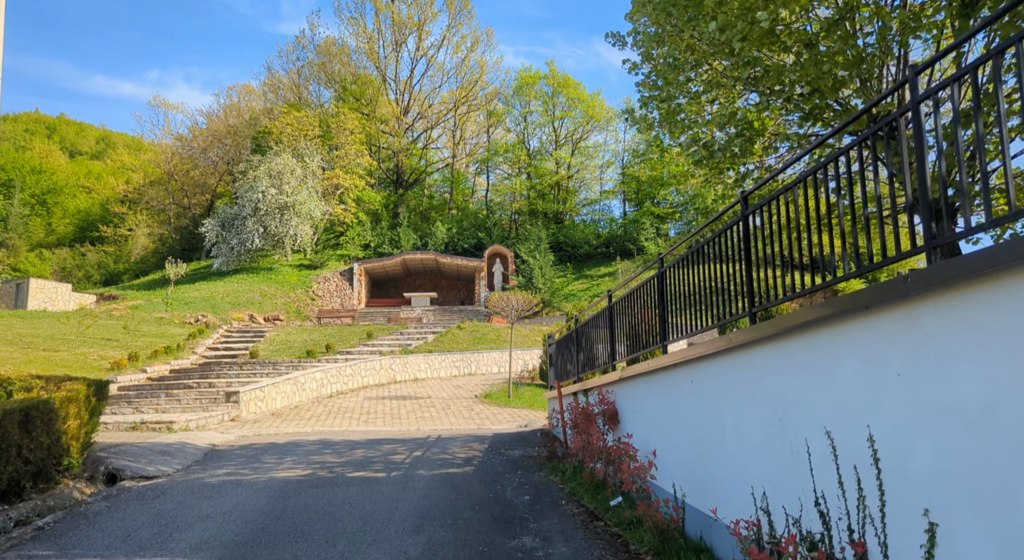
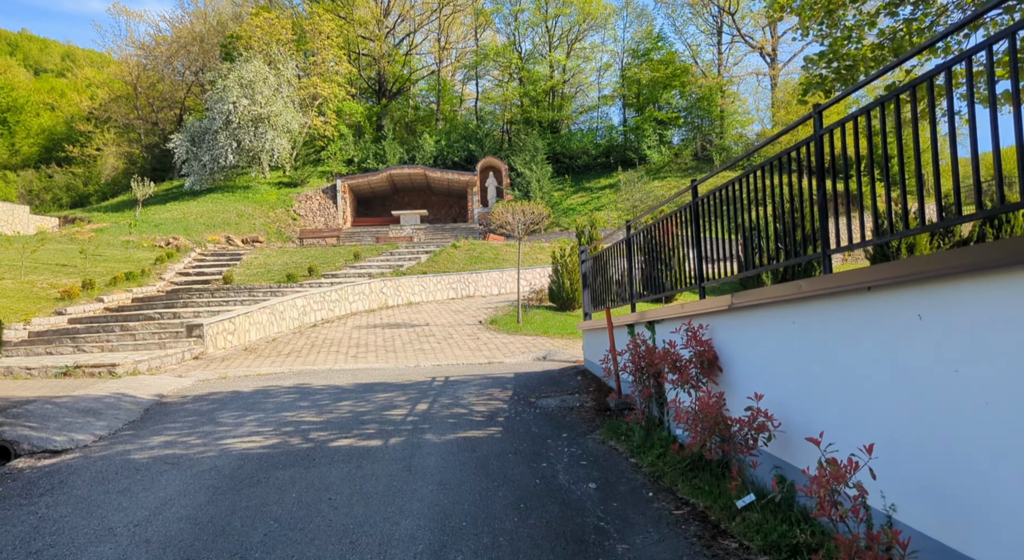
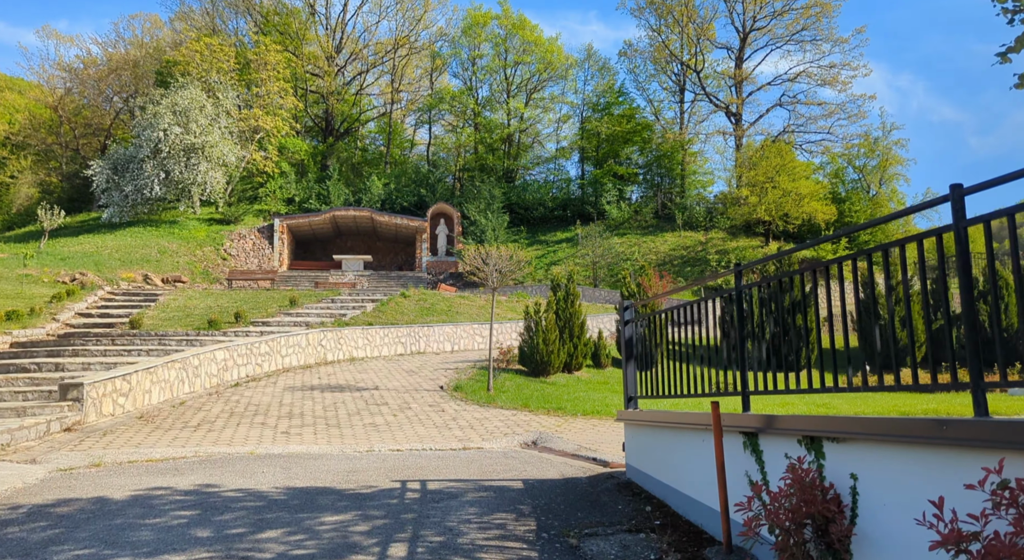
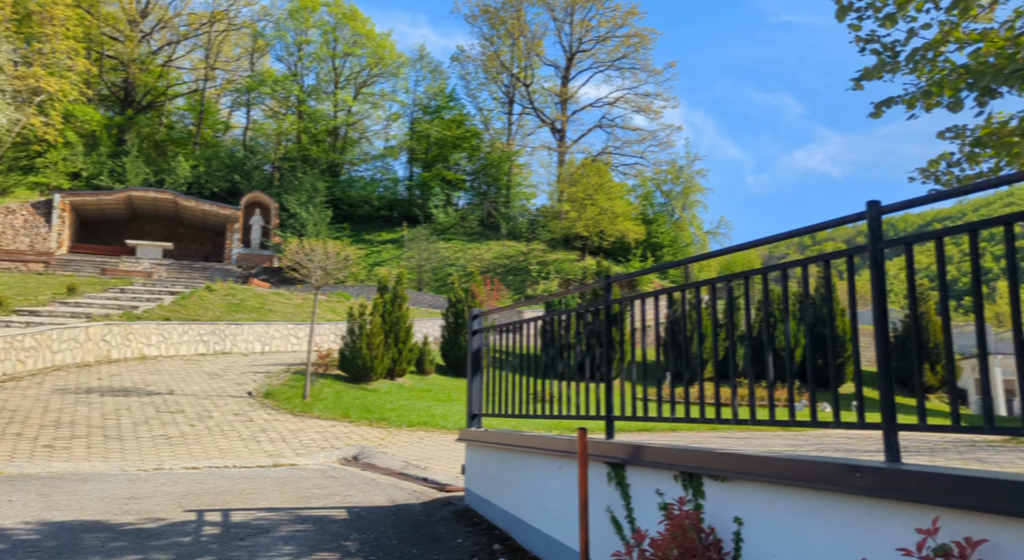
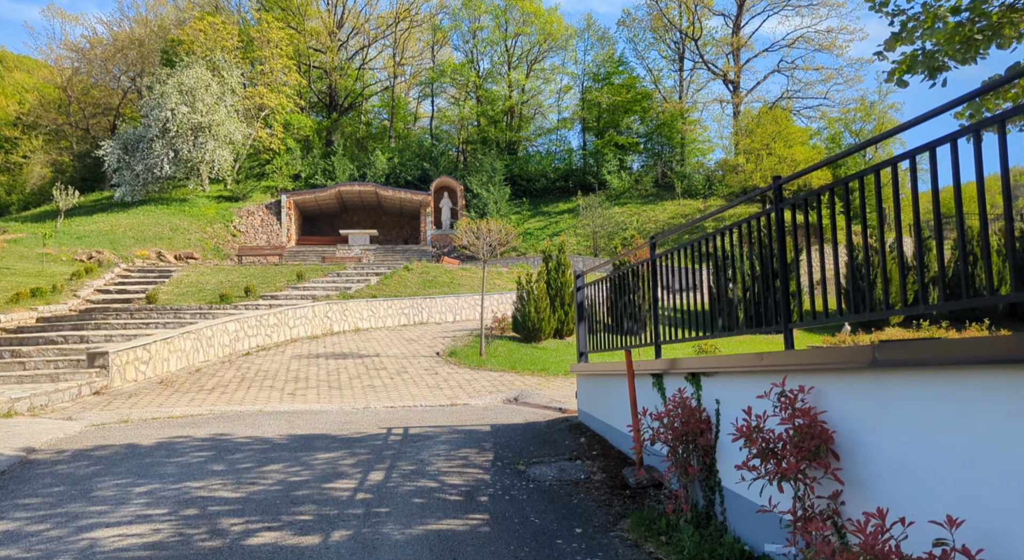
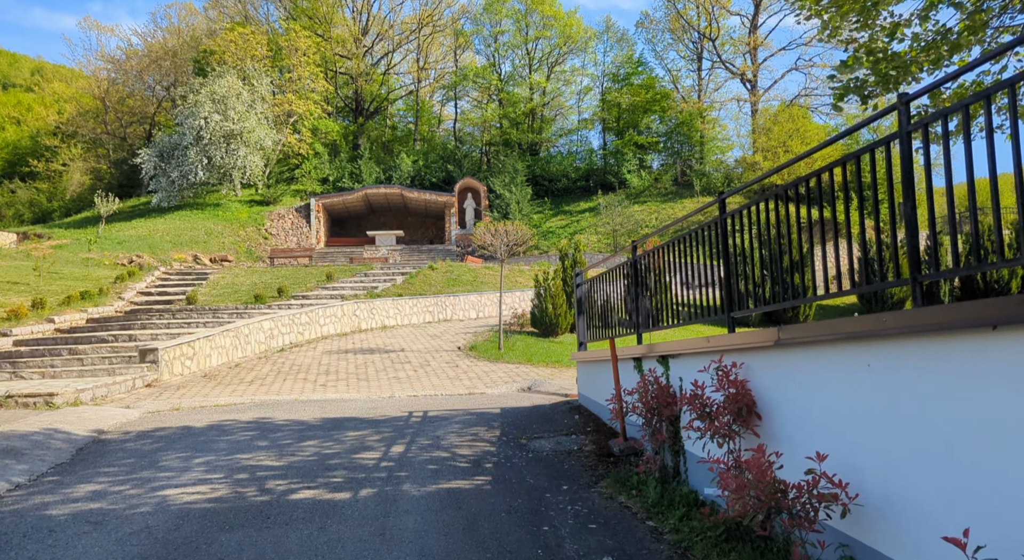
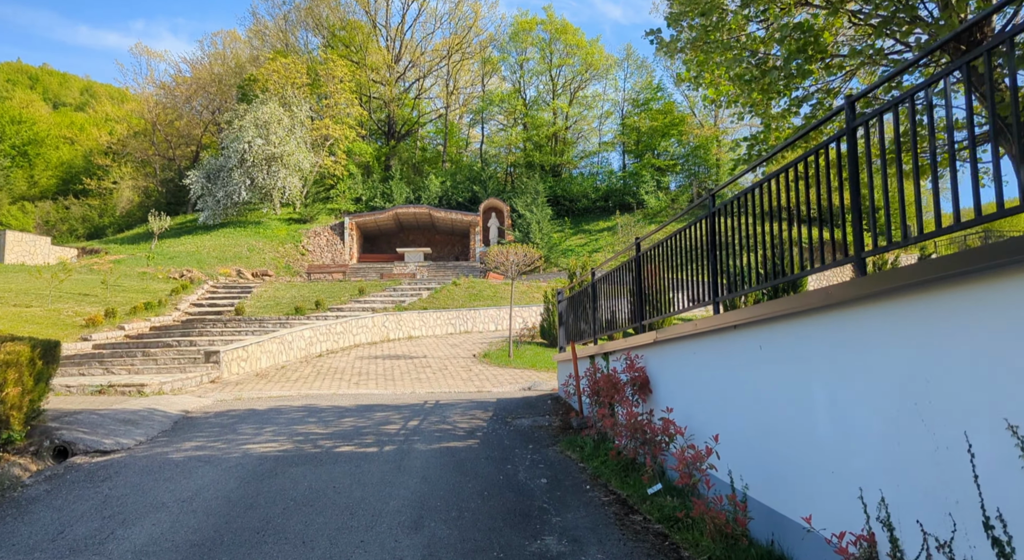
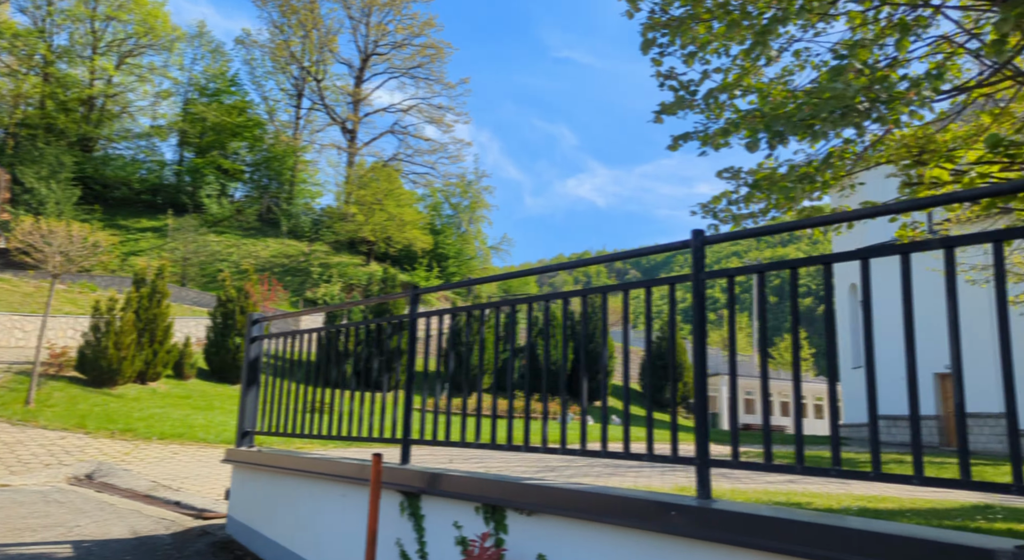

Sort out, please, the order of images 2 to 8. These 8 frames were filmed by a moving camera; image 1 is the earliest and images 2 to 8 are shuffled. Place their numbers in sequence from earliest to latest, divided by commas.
7, 2, 6, 5, 3, 4, 8
